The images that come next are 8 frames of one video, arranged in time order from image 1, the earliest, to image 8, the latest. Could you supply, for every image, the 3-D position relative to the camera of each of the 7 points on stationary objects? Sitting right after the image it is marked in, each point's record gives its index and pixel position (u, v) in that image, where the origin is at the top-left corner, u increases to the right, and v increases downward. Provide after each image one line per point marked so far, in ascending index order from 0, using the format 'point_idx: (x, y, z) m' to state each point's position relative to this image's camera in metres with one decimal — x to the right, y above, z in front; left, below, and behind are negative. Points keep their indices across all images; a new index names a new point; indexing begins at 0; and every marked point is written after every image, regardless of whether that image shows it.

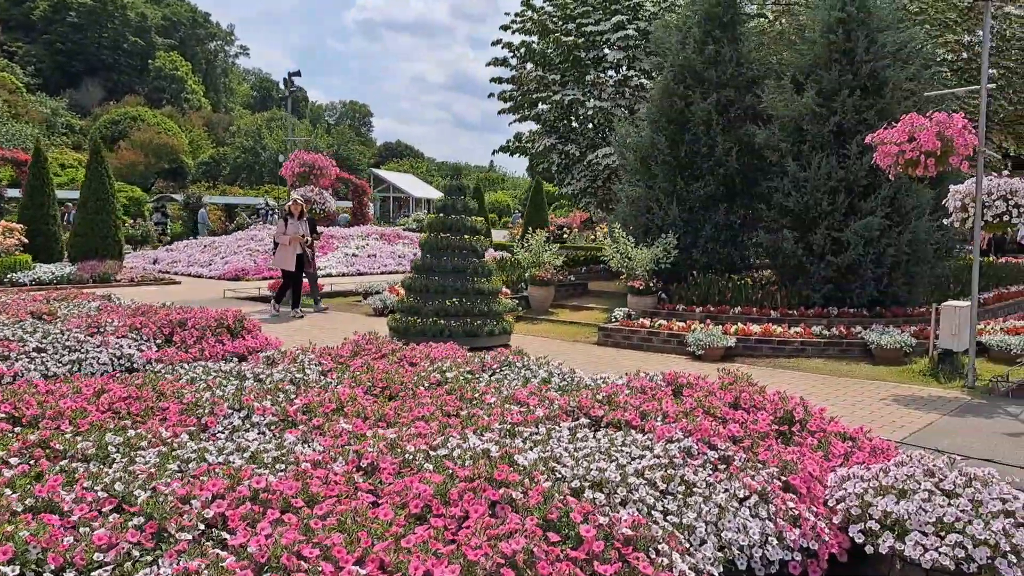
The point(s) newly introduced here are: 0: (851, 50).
0: (+4.3, +3.0, +10.6) m
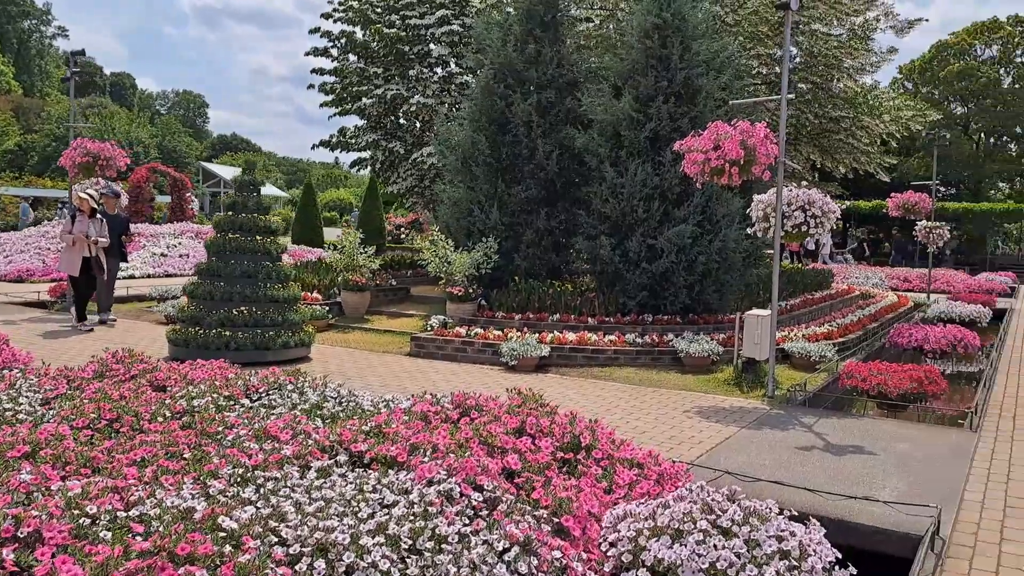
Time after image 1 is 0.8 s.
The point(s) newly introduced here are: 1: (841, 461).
0: (+1.9, +2.9, +10.5) m
1: (+2.3, -1.2, +5.9) m
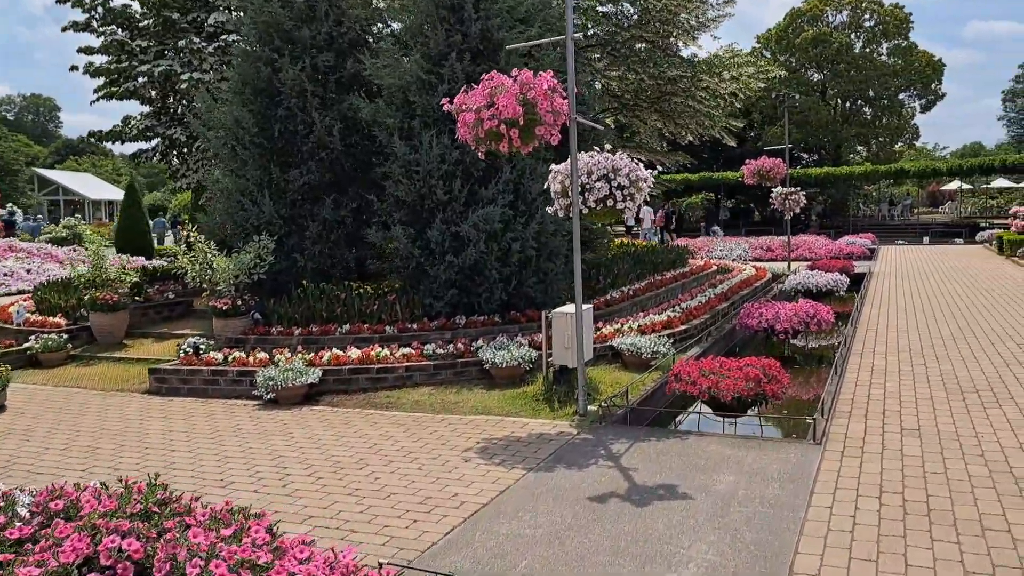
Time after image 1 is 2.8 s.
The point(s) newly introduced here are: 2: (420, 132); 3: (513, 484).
0: (-0.6, +3.0, +8.8) m
1: (+0.7, -1.2, +4.3) m
2: (-1.0, +1.6, +8.8) m
3: (0.0, -1.2, +4.9) m
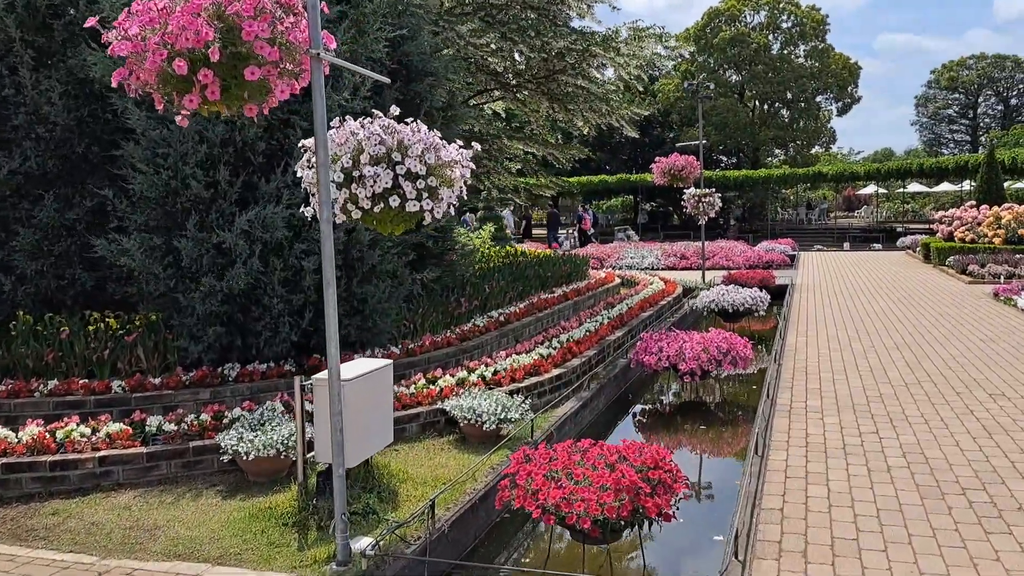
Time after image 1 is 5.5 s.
0: (-2.1, +2.7, +6.1) m
1: (-0.4, -1.4, +1.8) m
2: (-2.5, +1.4, +6.1) m
3: (-1.1, -1.4, +2.3) m
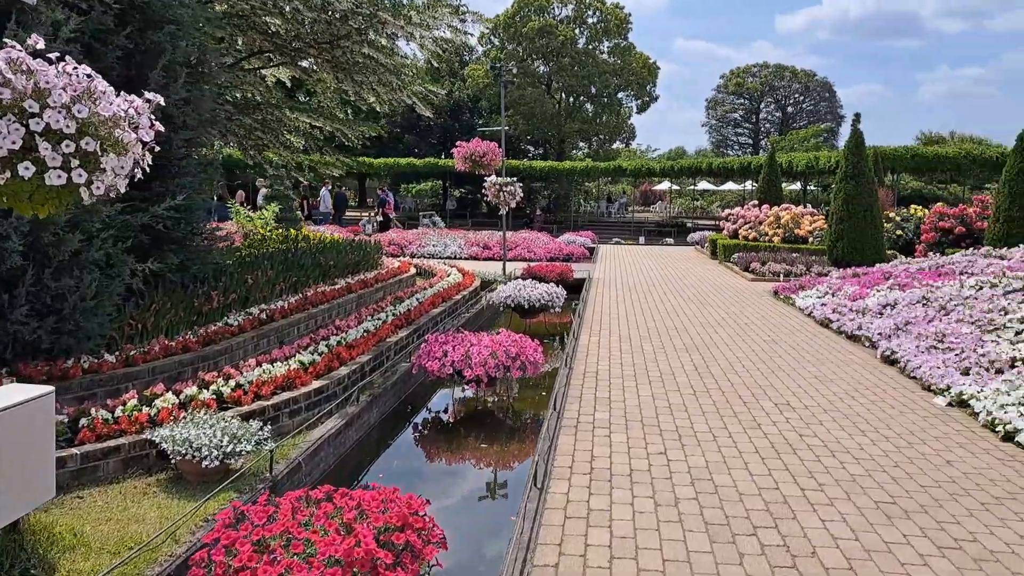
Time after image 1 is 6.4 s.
0: (-3.5, +2.8, +4.5) m
1: (-1.0, -1.5, +0.7) m
2: (-3.9, +1.4, +4.4) m
3: (-1.8, -1.5, +1.1) m
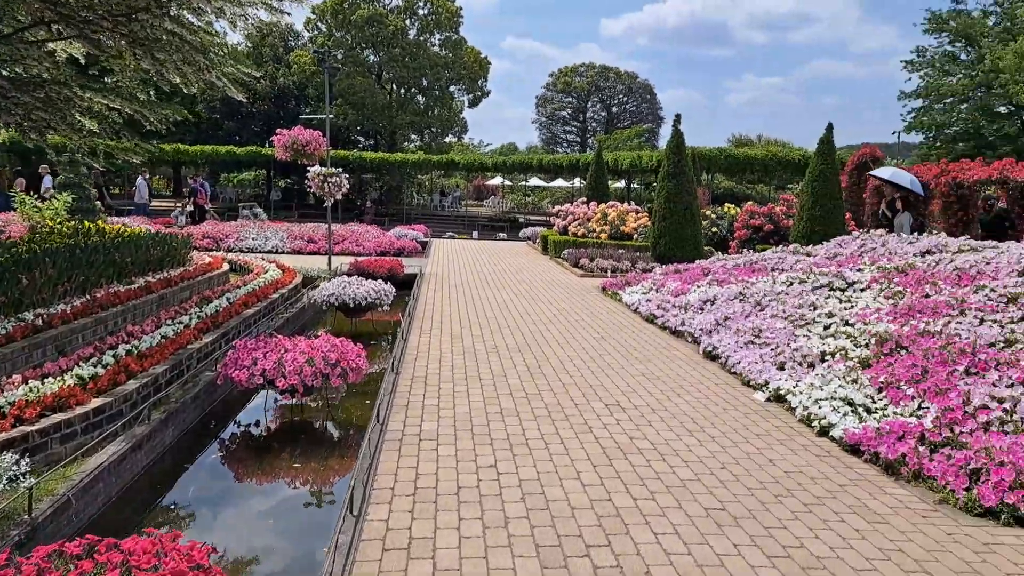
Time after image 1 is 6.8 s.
0: (-4.4, +2.7, +3.3) m
1: (-1.2, -1.5, +0.1) m
2: (-4.7, +1.4, +3.1) m
3: (-2.0, -1.5, +0.3) m
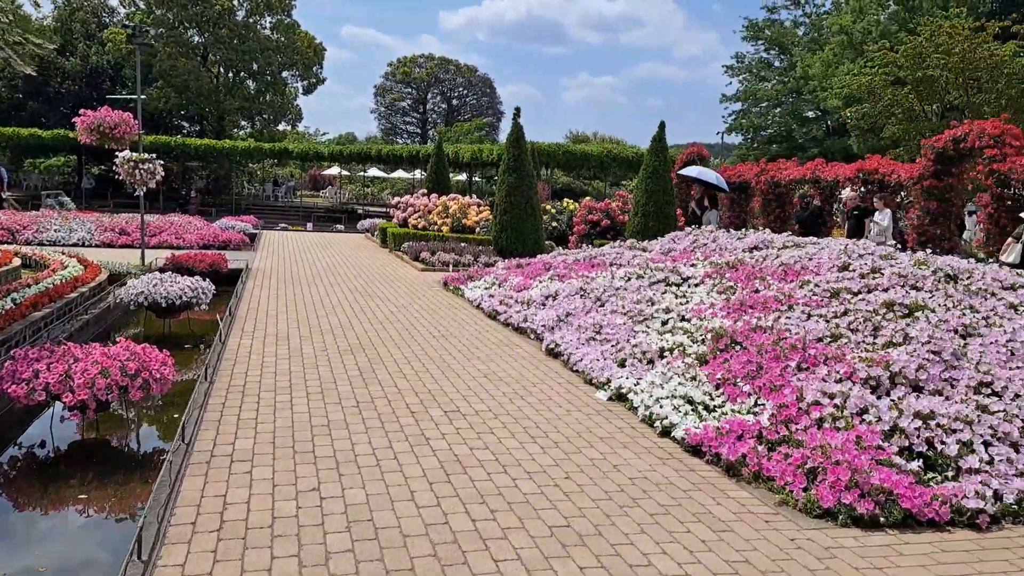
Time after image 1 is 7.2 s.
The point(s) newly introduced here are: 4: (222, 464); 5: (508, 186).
0: (-5.0, +2.7, +2.0) m
1: (-1.1, -1.6, -0.5) m
2: (-5.3, +1.3, +1.8) m
3: (-2.0, -1.6, -0.5) m
4: (-1.5, -0.9, +4.4) m
5: (-0.1, +1.9, +15.2) m
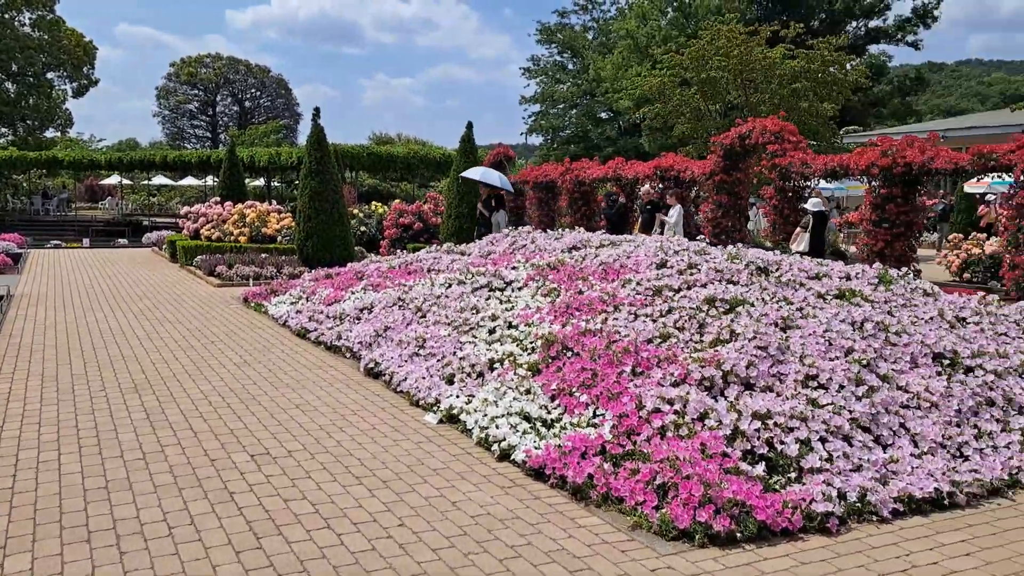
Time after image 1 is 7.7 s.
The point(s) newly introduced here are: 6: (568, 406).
0: (-5.3, +2.3, +0.4) m
1: (-0.8, -1.7, -1.2) m
2: (-5.5, +1.0, +0.1) m
3: (-1.6, -1.7, -1.4) m
4: (-2.3, -1.1, +3.5) m
5: (-3.5, +1.7, +14.3) m
6: (+0.3, -0.7, +5.0) m
